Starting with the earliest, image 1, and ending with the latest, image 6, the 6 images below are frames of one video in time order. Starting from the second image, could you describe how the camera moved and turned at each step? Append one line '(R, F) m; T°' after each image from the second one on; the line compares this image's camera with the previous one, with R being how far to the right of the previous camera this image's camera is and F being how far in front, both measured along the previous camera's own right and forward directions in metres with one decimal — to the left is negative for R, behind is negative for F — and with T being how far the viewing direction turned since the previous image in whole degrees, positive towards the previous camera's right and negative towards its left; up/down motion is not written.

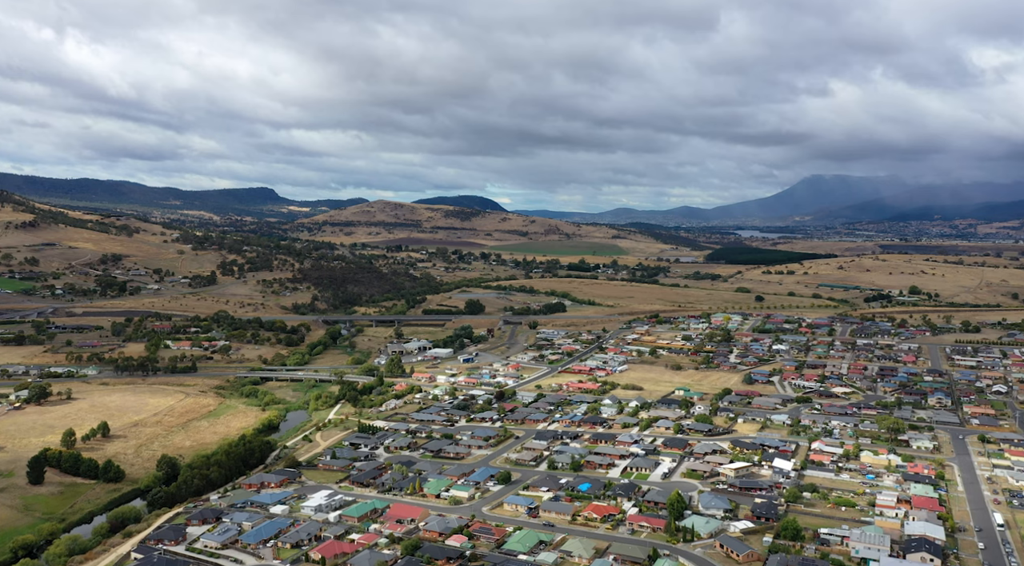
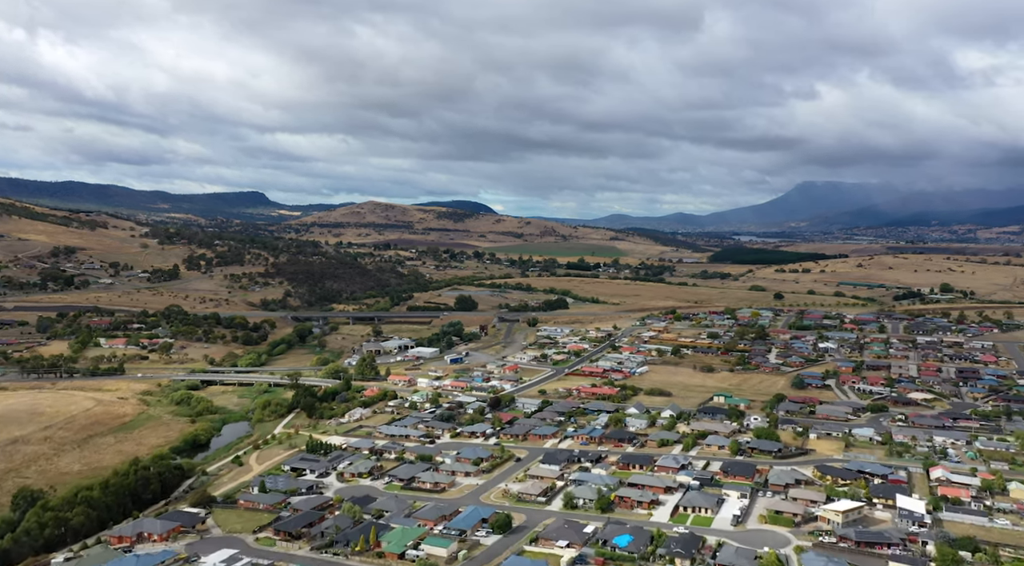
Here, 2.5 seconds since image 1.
(-0.3, +18.2) m; 0°
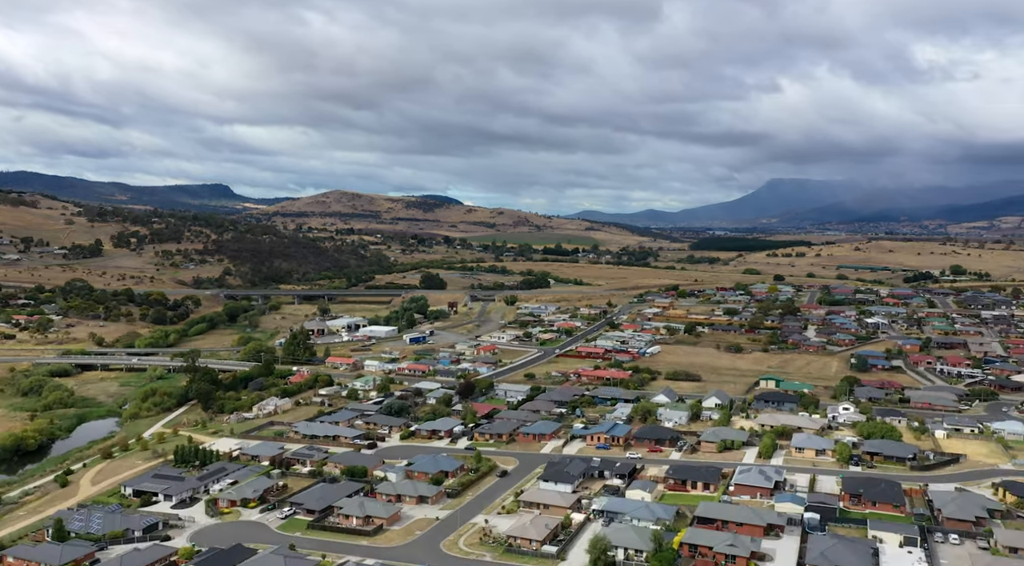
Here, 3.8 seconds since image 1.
(-0.4, +19.2) m; +2°
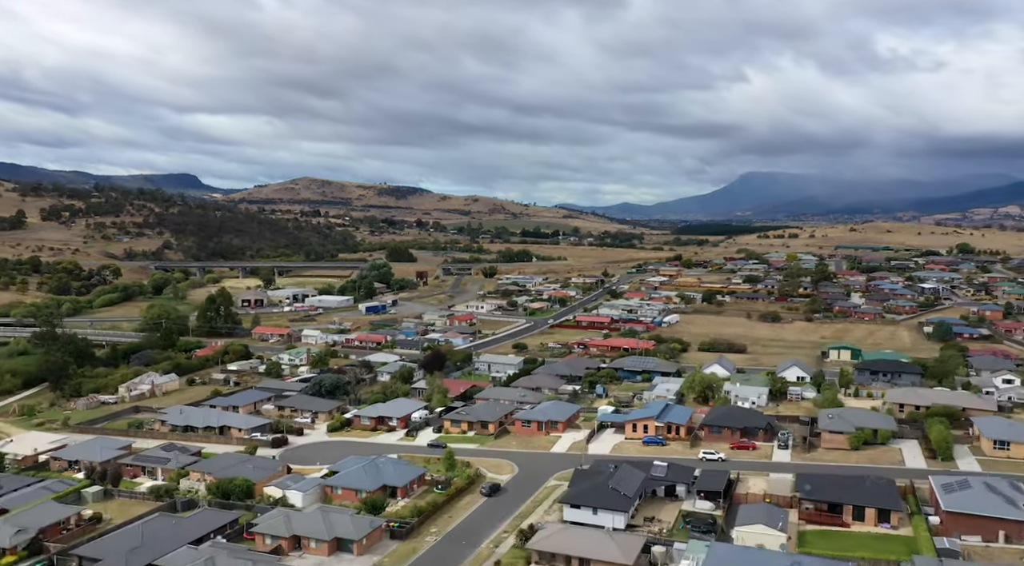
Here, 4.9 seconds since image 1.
(-0.5, +14.4) m; +2°
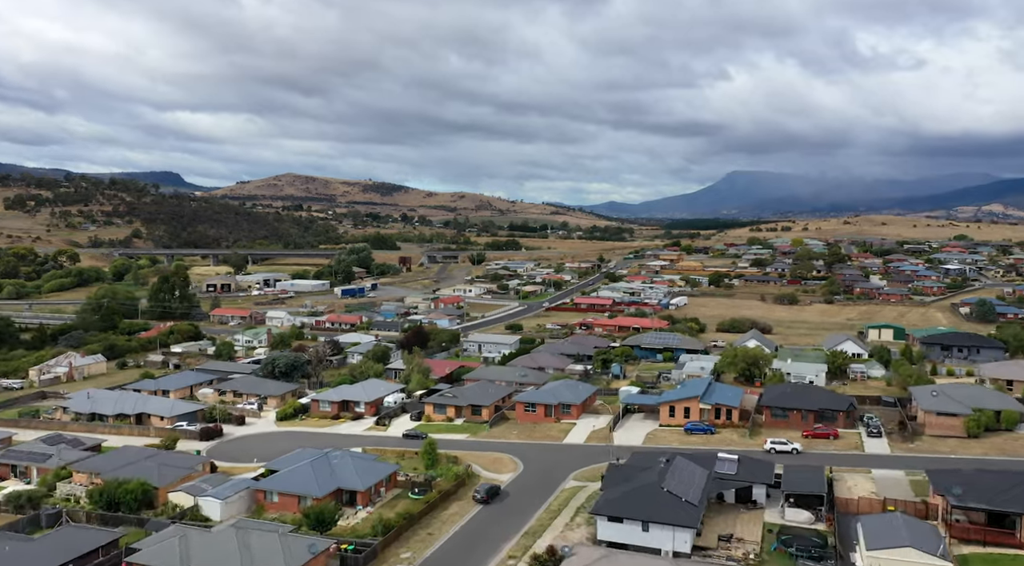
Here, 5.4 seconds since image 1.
(-0.3, +5.4) m; +1°
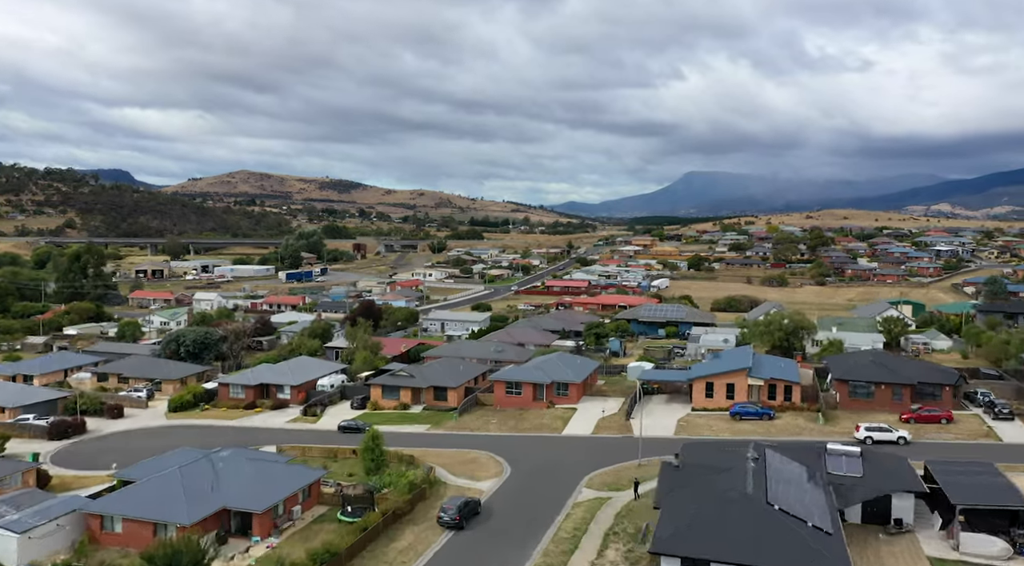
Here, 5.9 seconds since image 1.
(-0.3, +5.0) m; +3°
